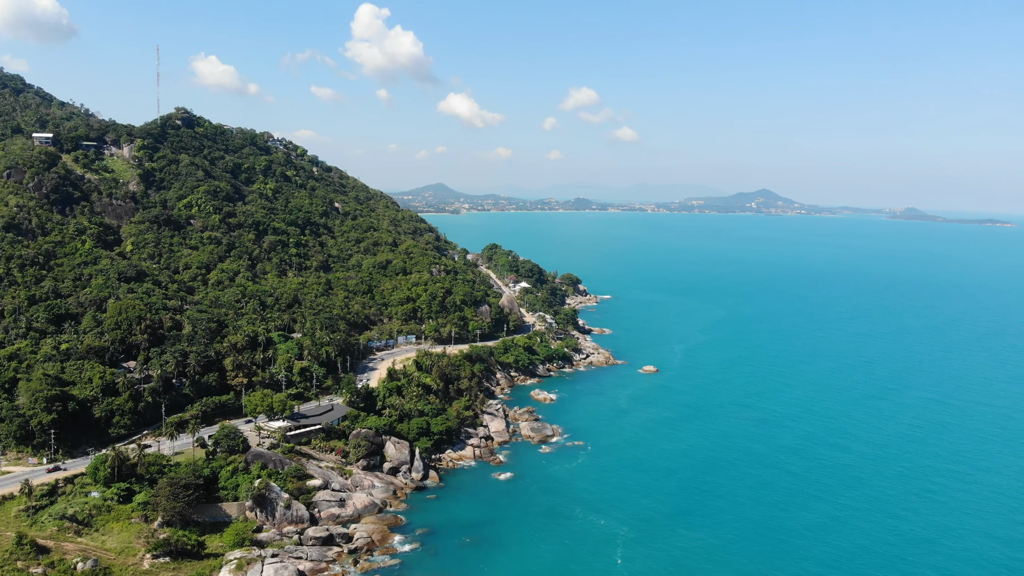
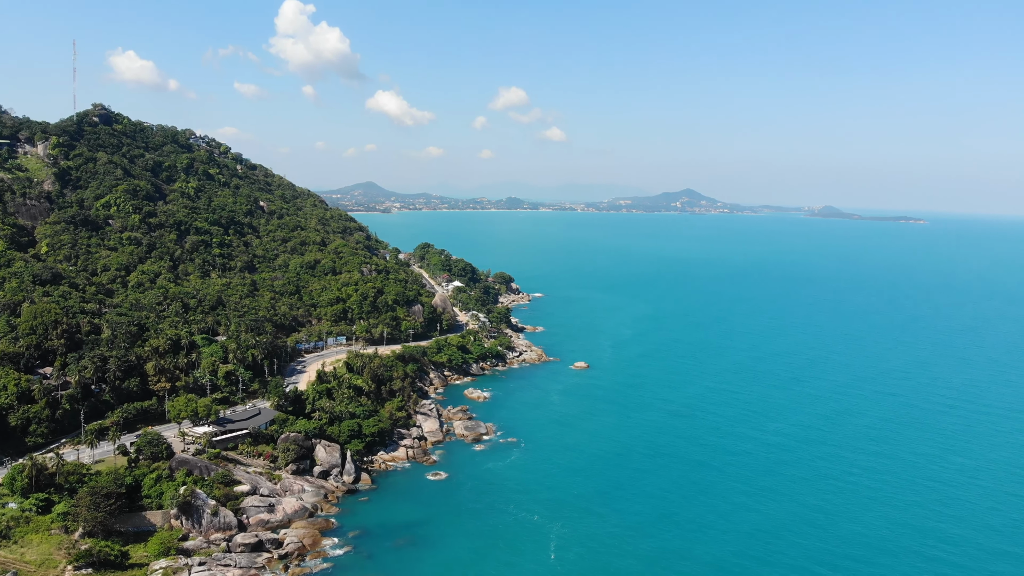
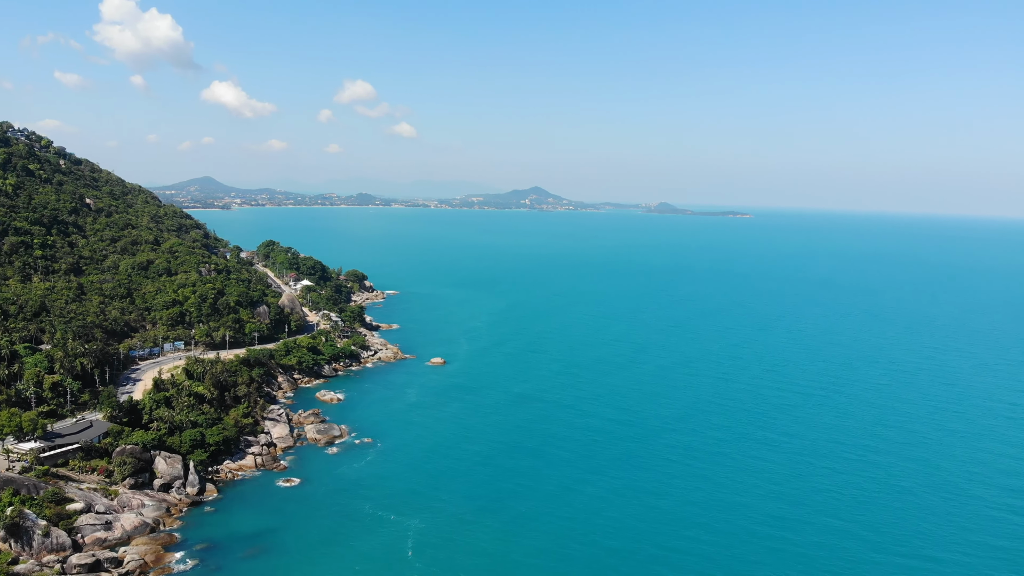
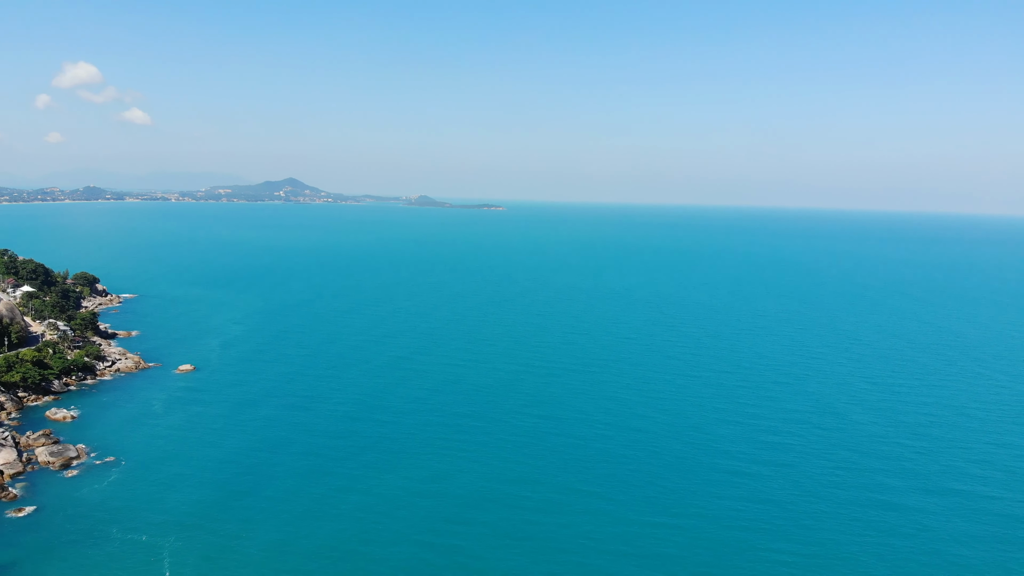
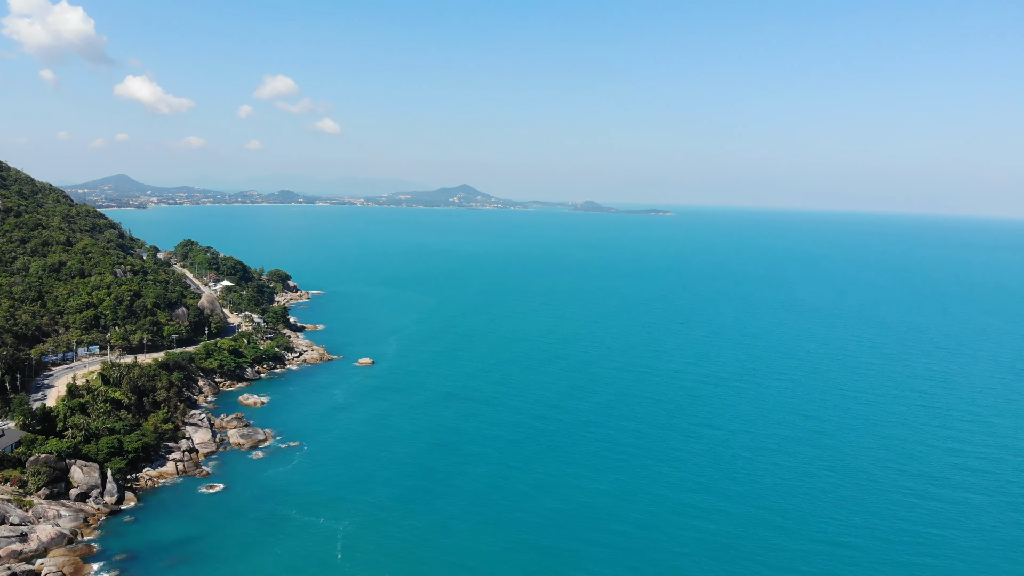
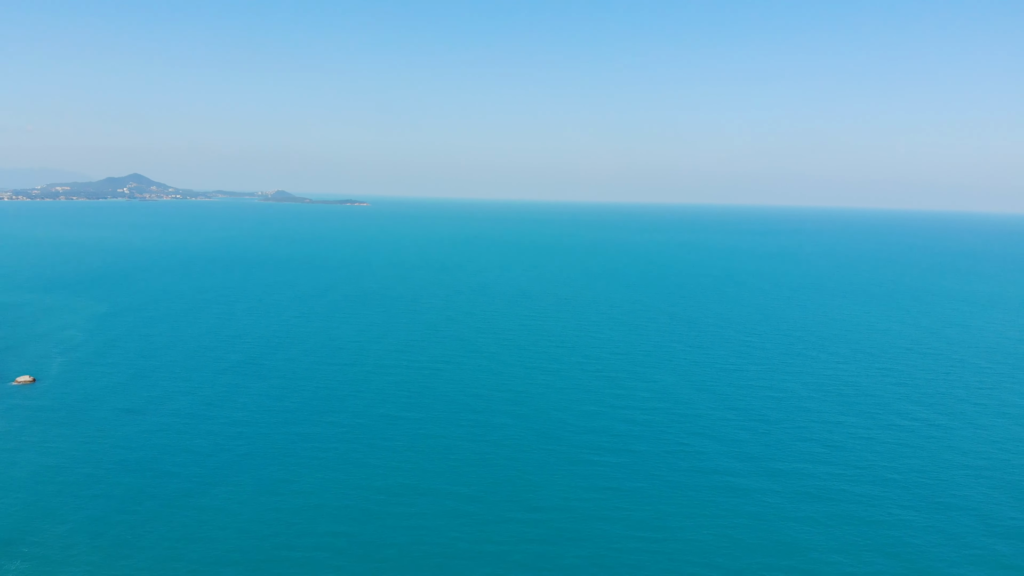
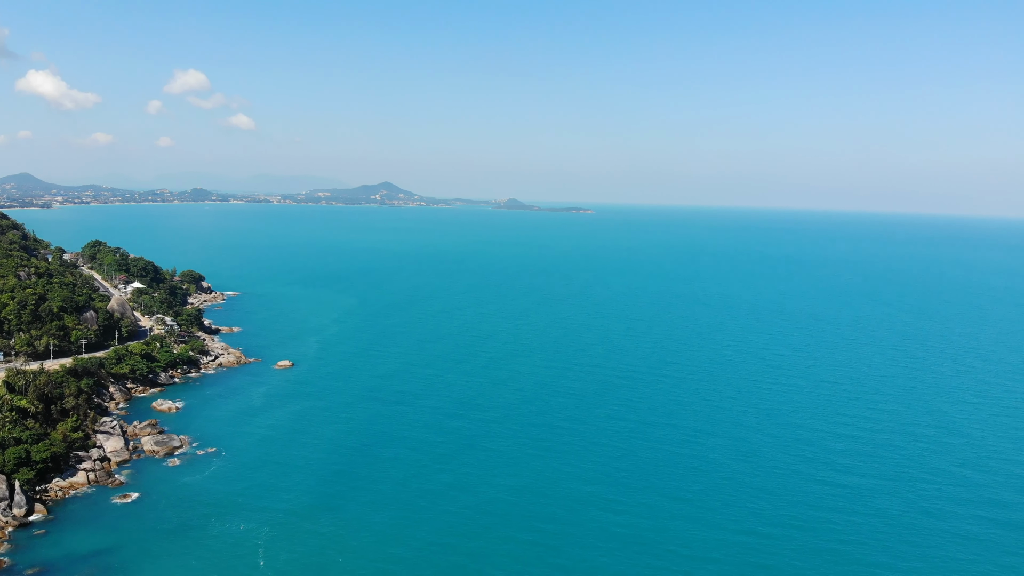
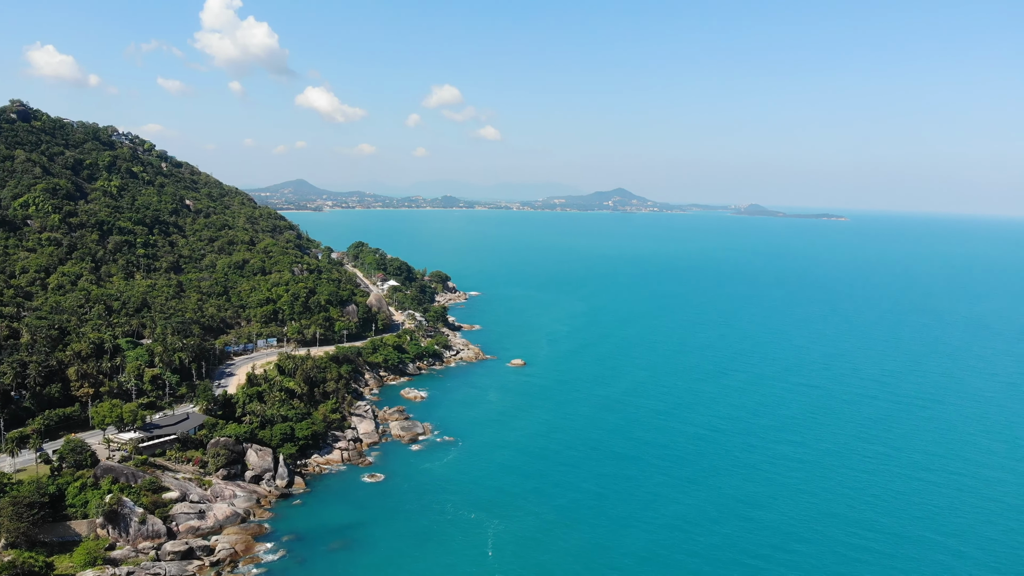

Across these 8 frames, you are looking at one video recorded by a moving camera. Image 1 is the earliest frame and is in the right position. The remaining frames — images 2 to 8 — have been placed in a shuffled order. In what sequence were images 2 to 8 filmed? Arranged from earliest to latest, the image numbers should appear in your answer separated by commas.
2, 8, 3, 5, 7, 4, 6
